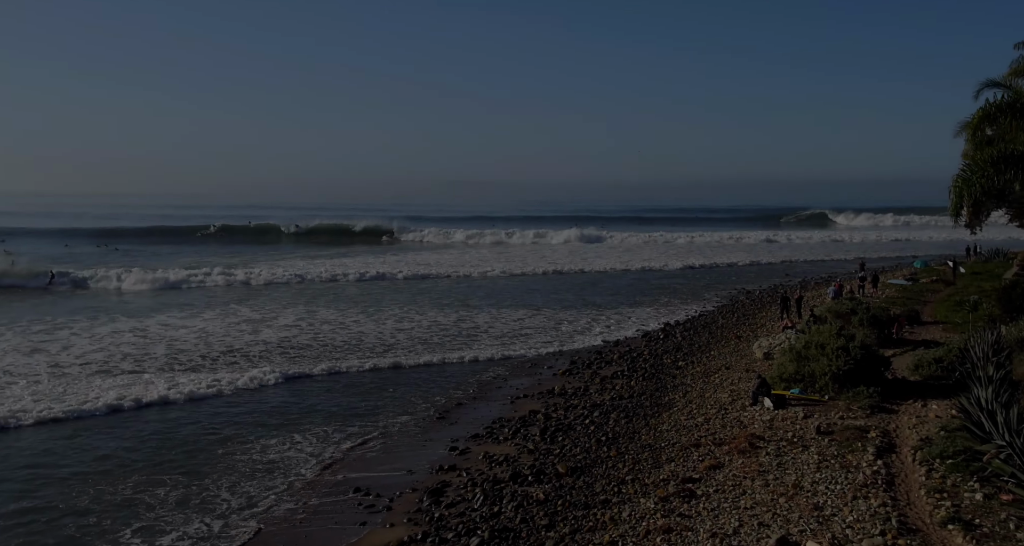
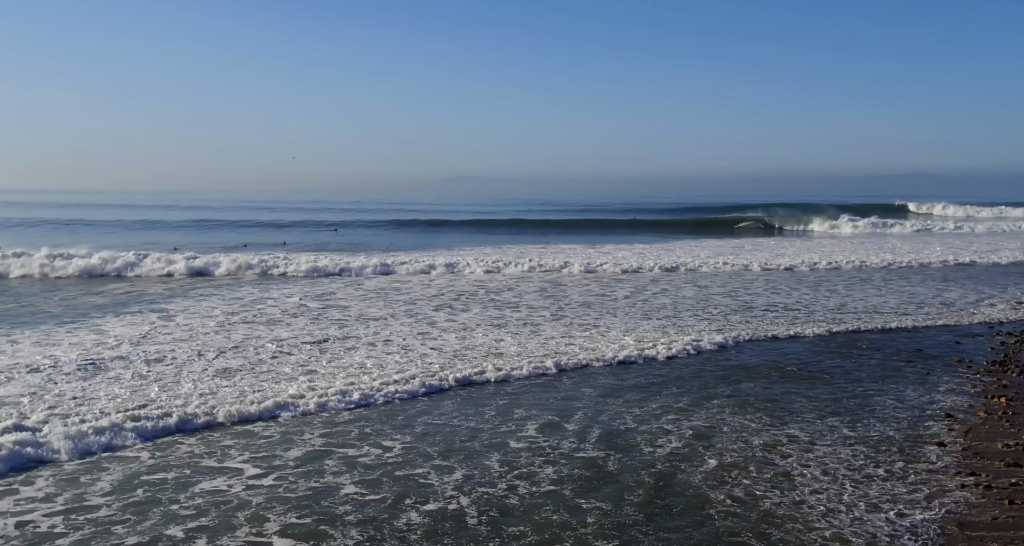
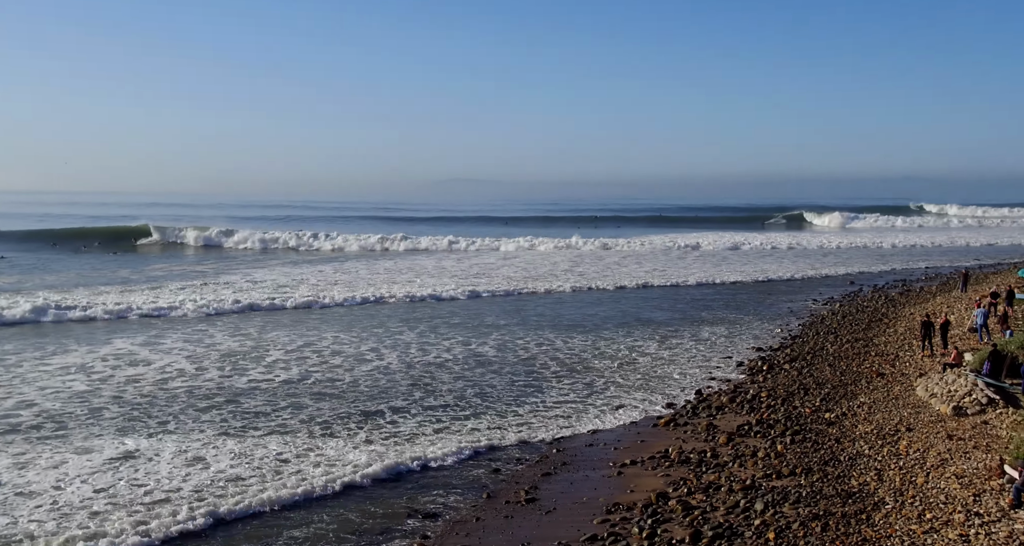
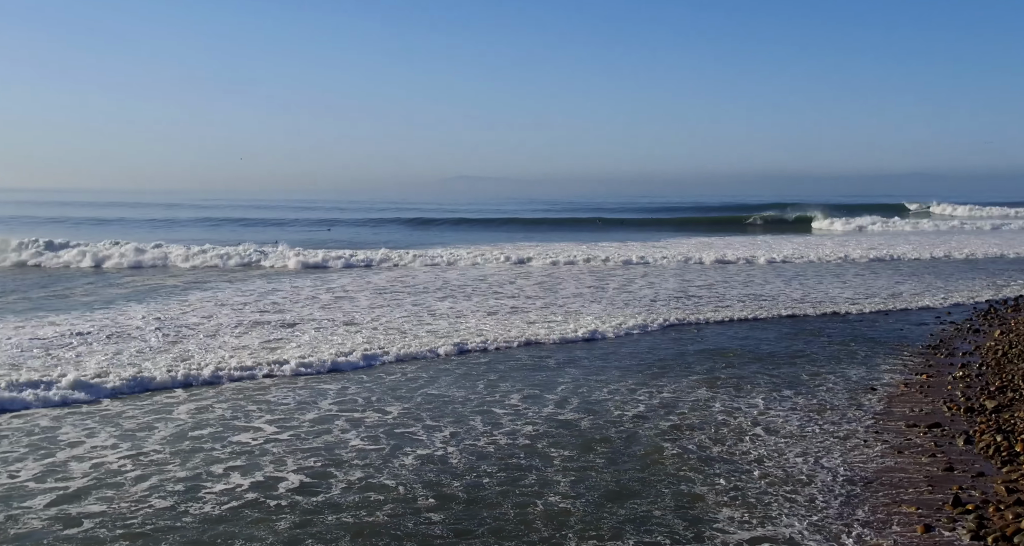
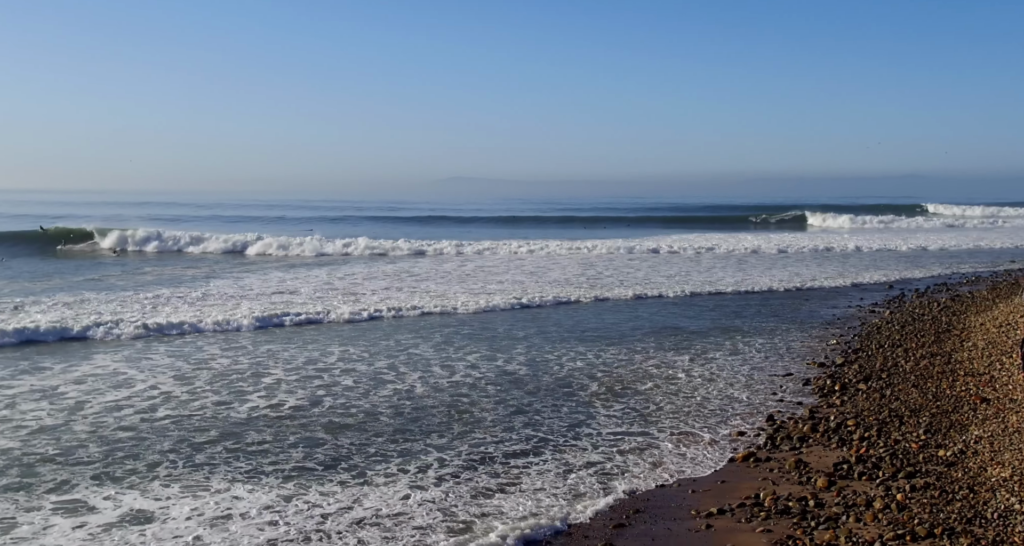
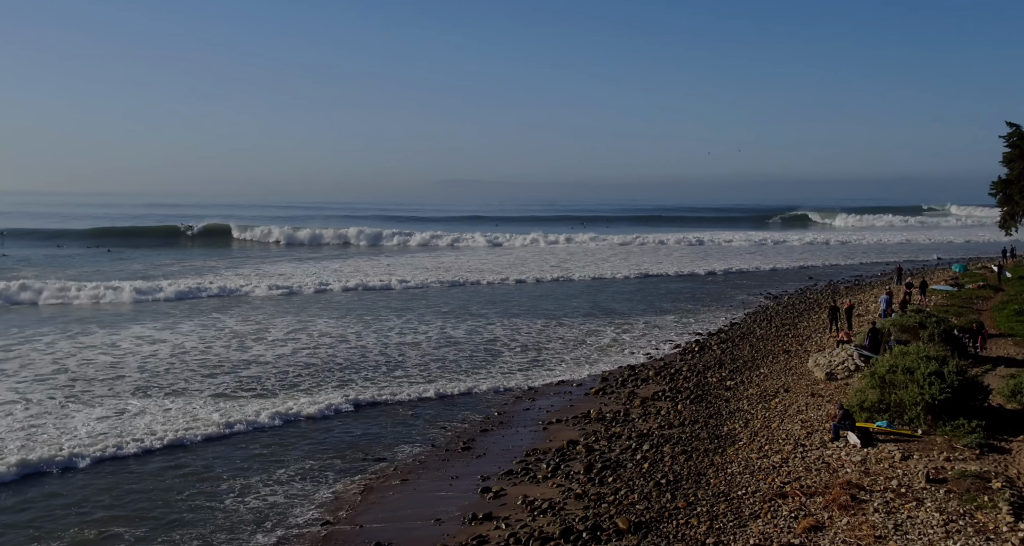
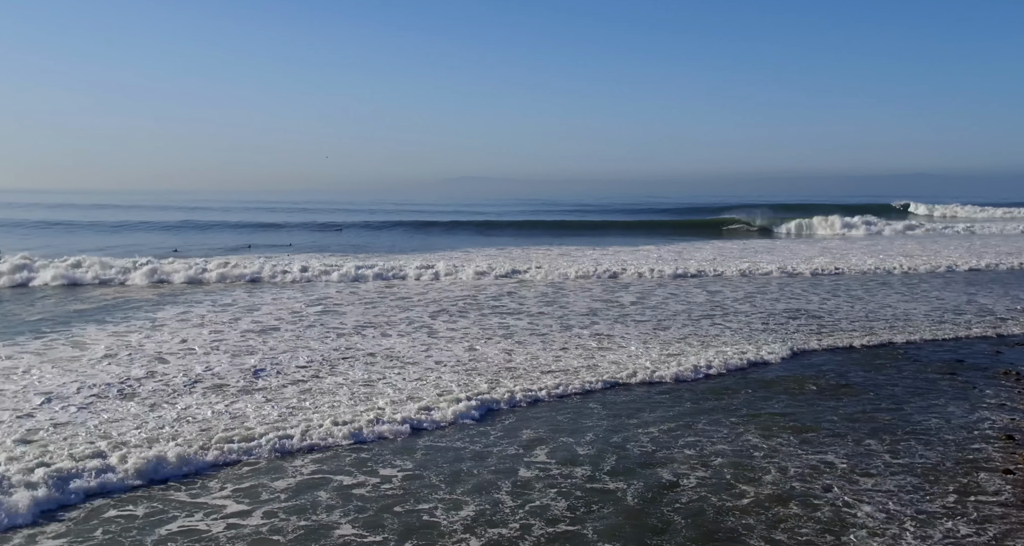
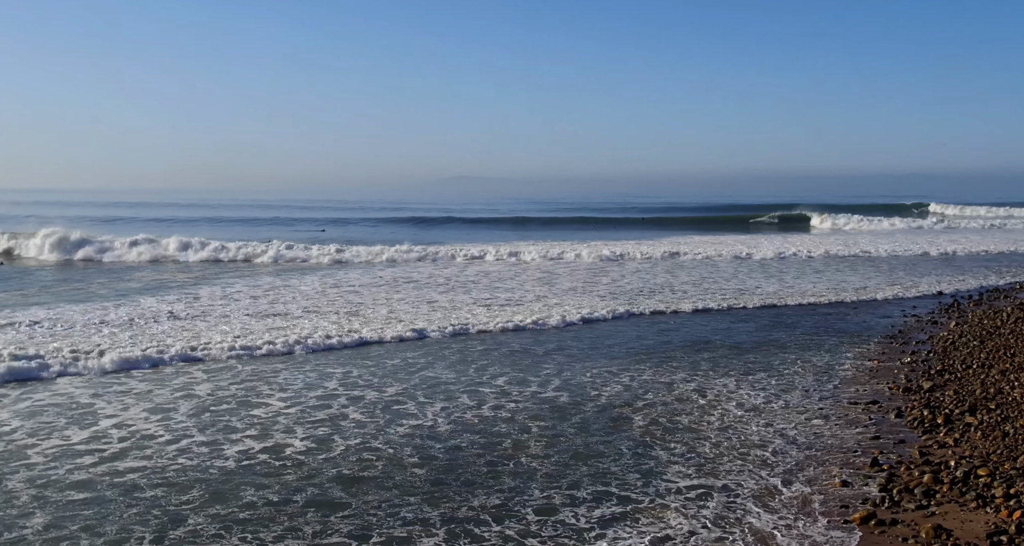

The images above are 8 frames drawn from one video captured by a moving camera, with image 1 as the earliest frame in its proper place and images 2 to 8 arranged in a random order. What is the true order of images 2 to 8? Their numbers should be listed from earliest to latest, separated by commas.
6, 3, 5, 8, 4, 2, 7
